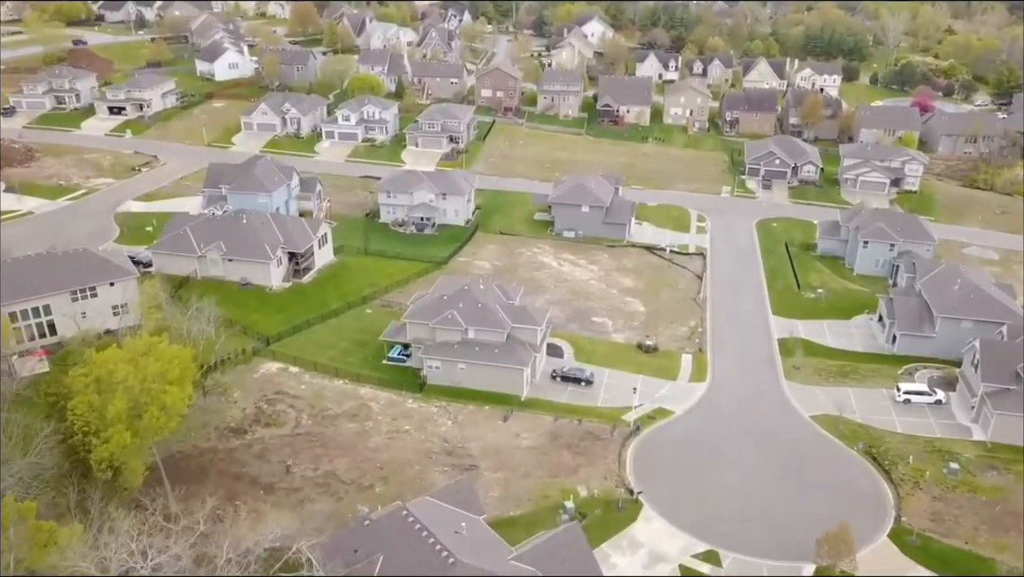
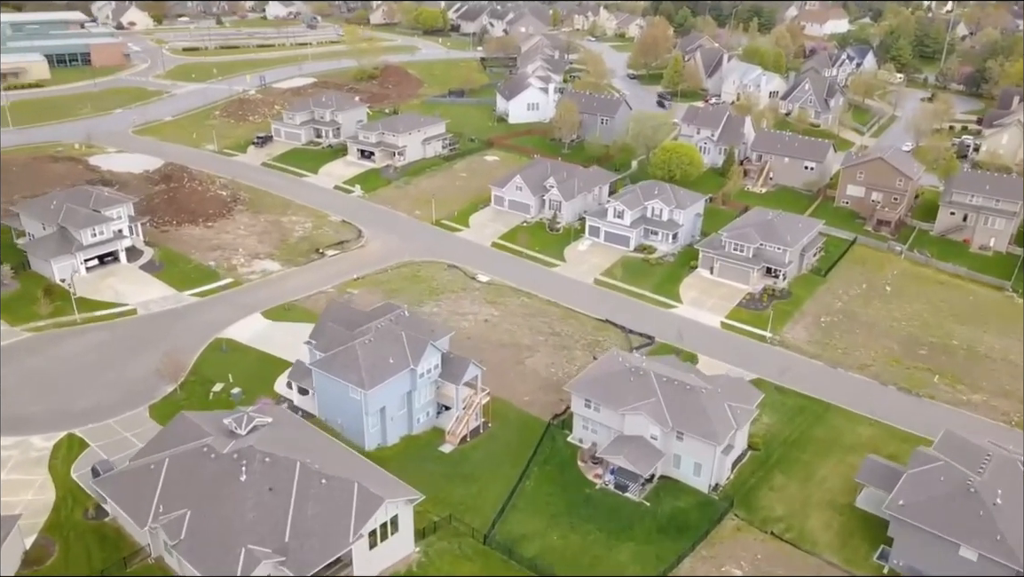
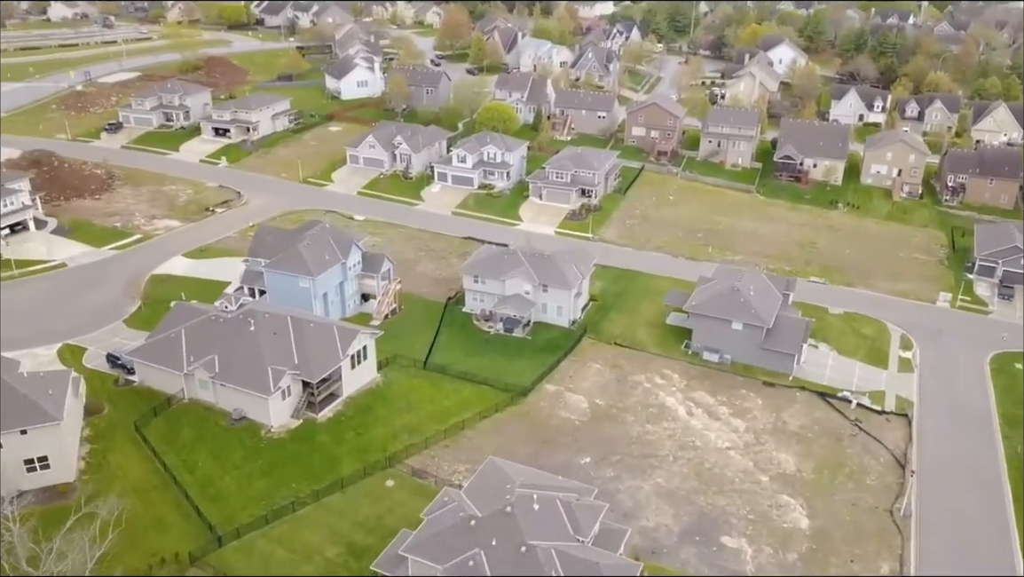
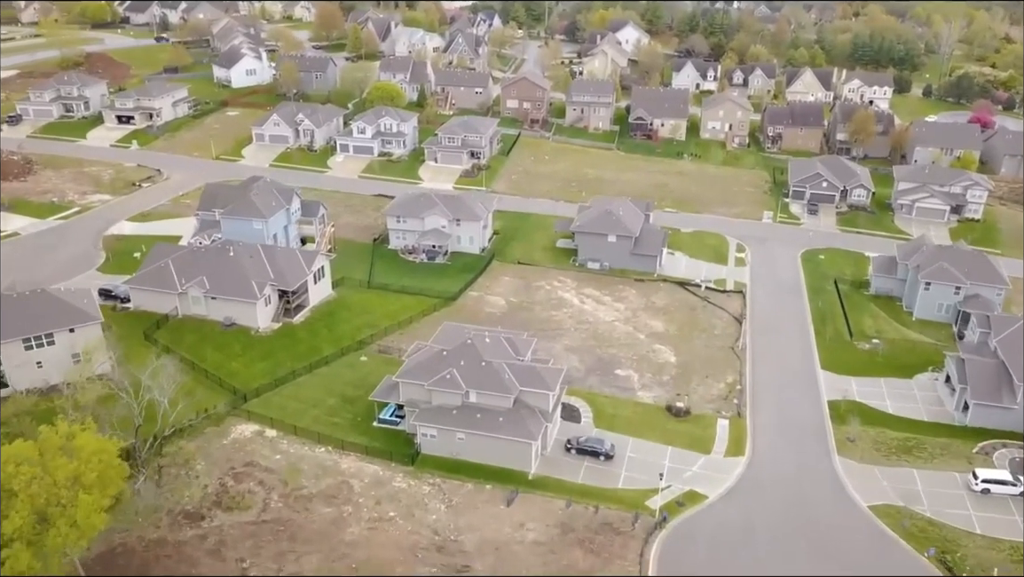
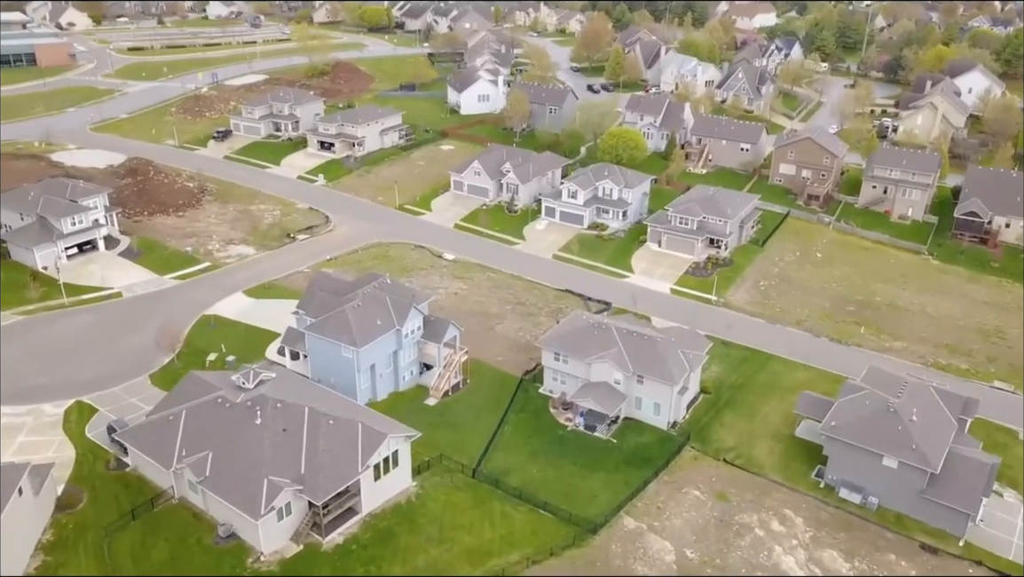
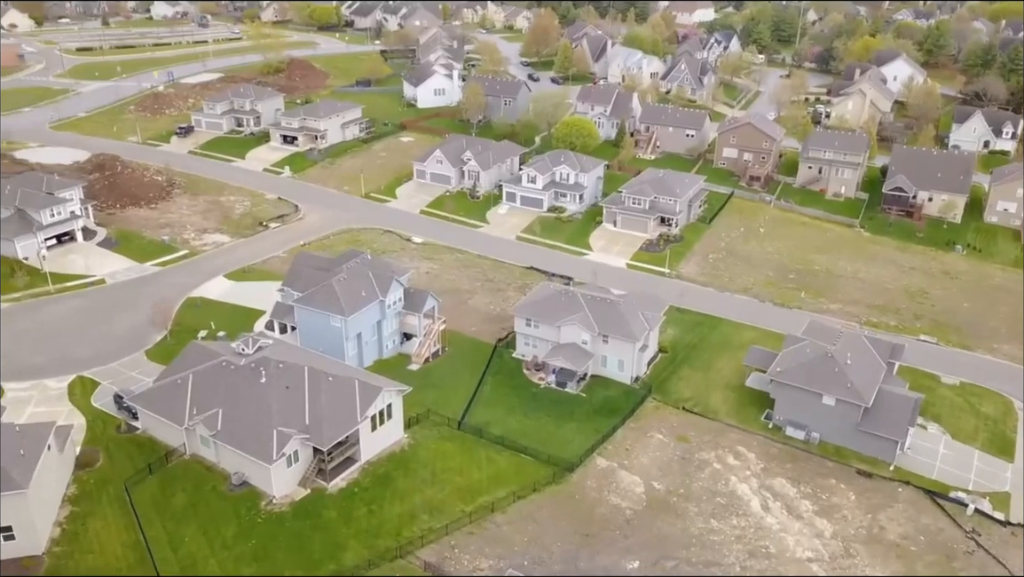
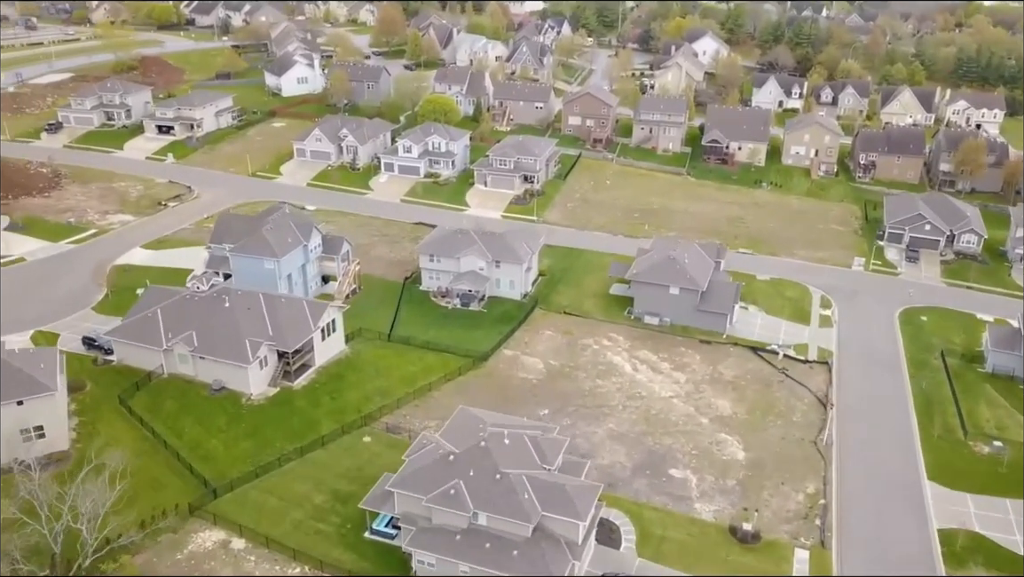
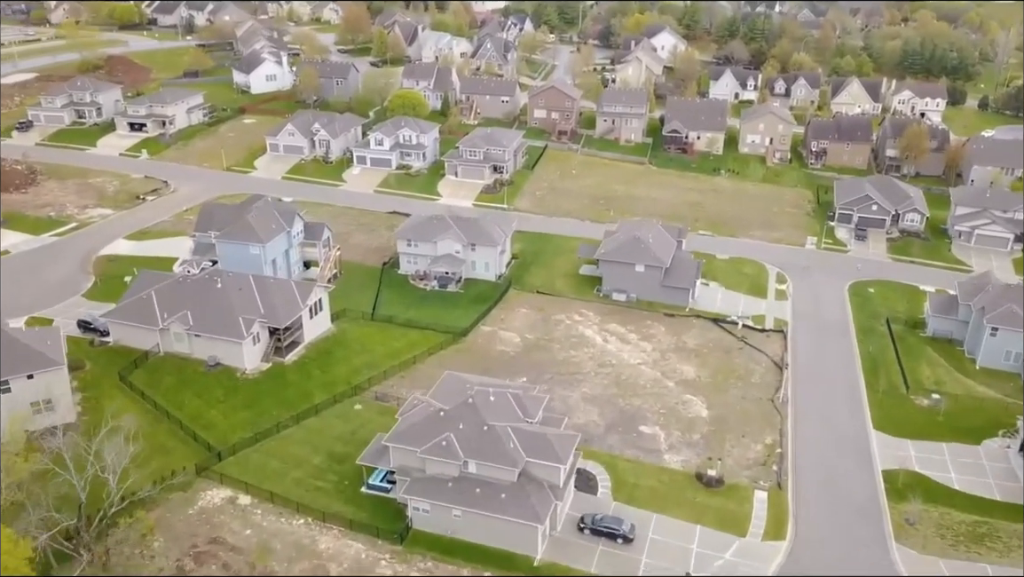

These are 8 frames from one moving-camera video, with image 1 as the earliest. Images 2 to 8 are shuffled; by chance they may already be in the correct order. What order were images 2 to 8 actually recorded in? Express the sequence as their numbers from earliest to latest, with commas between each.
4, 8, 7, 3, 6, 5, 2
